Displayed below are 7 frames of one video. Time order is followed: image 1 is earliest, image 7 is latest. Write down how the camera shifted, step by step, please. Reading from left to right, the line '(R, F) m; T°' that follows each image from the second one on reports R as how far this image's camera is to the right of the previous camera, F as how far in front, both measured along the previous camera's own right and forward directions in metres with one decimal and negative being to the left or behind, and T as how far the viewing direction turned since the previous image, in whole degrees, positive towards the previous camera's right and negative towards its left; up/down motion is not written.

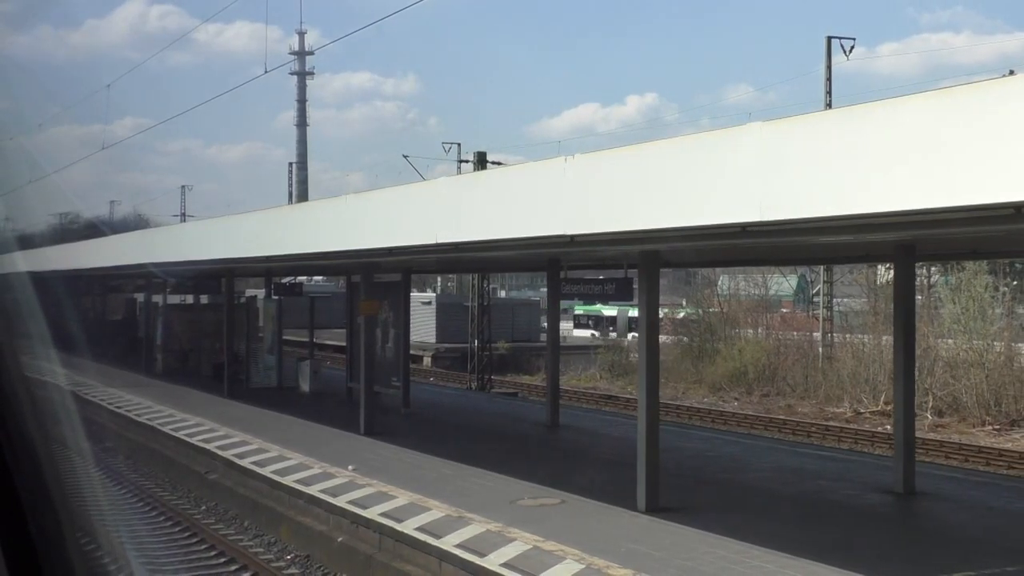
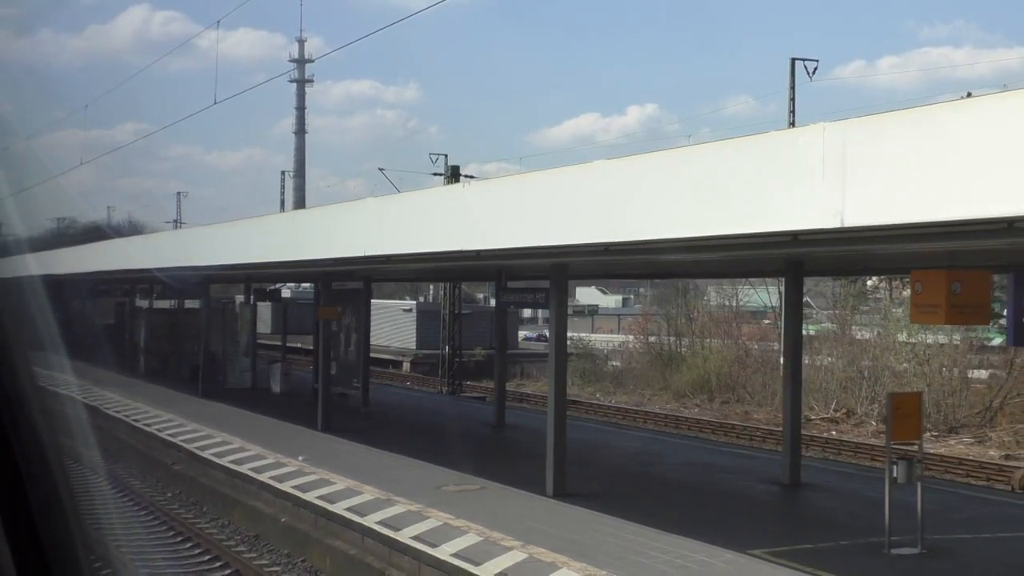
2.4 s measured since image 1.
(+0.8, -1.2) m; 0°
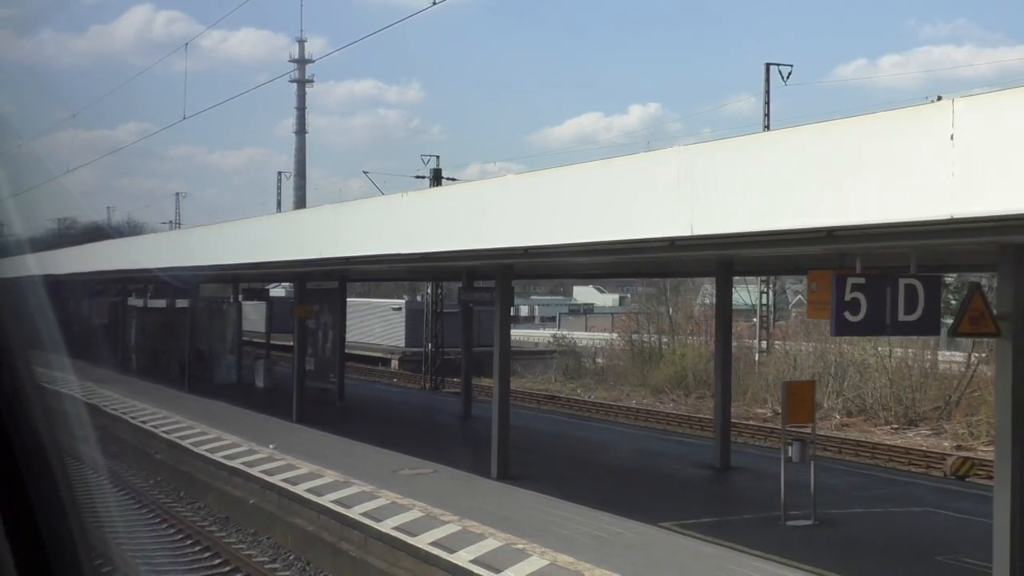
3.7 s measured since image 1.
(+0.7, -0.9) m; 0°
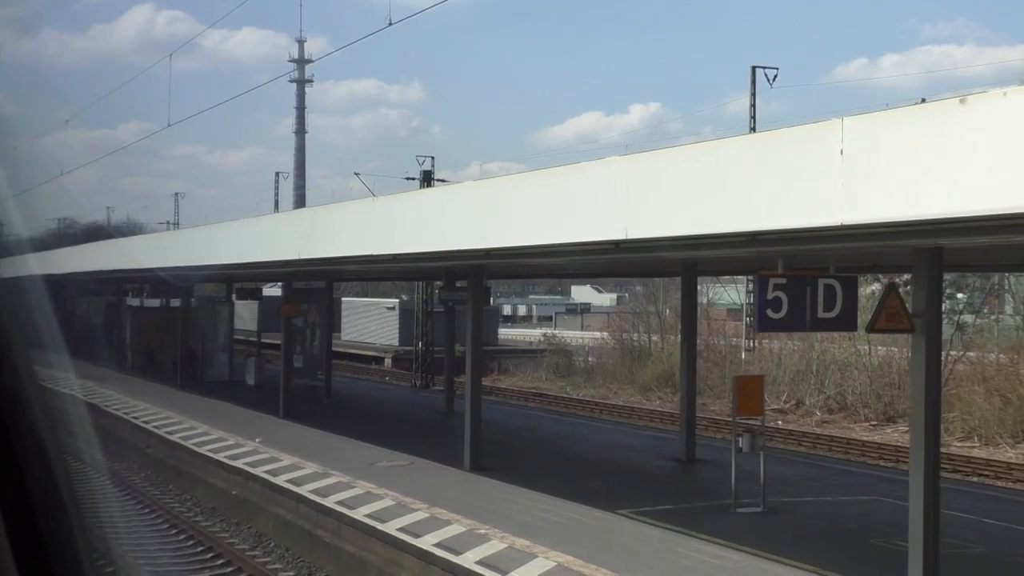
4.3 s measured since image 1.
(+0.4, -0.5) m; 0°
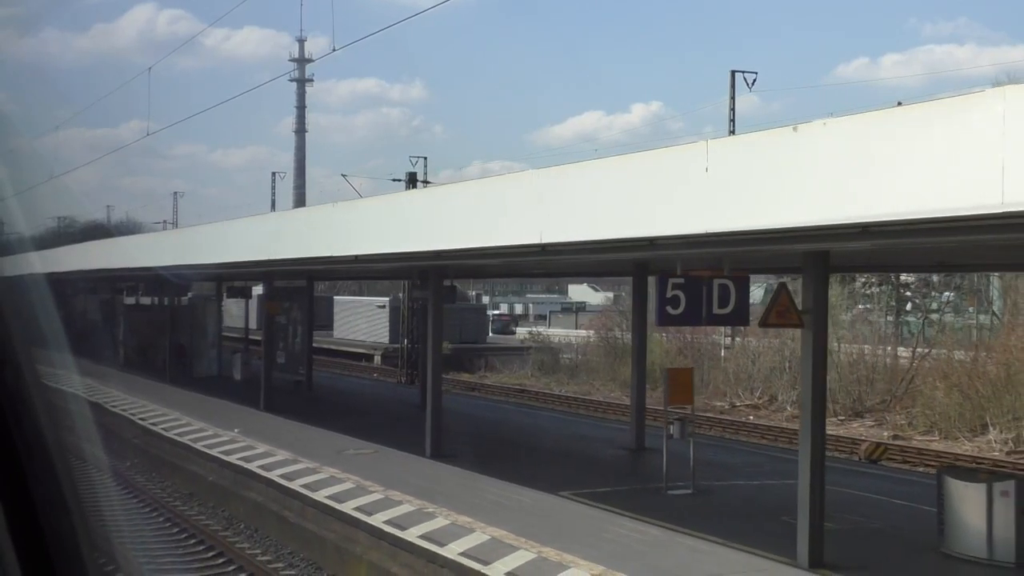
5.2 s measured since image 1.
(+0.6, -0.8) m; 0°
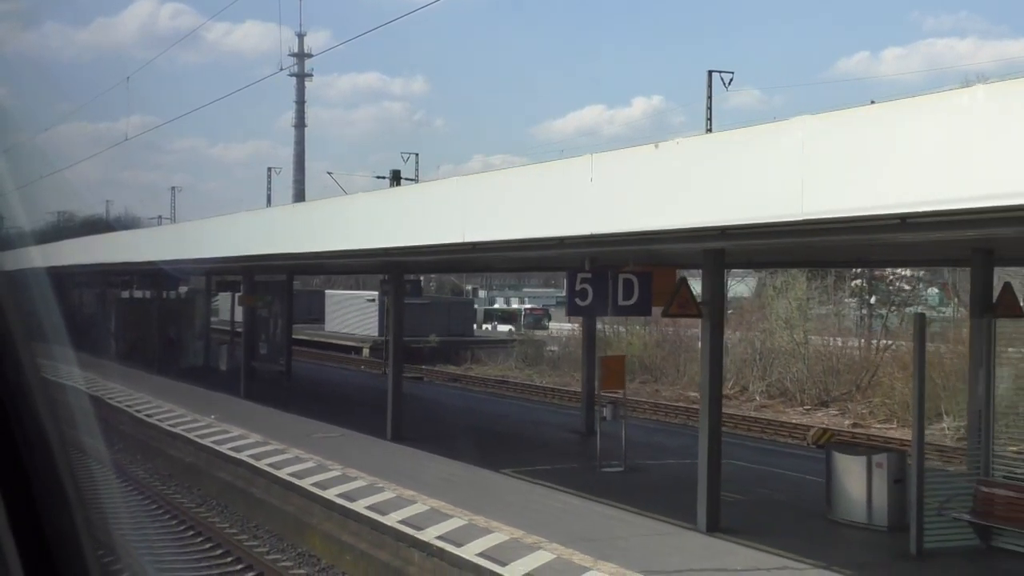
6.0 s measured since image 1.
(+0.7, -0.9) m; 0°
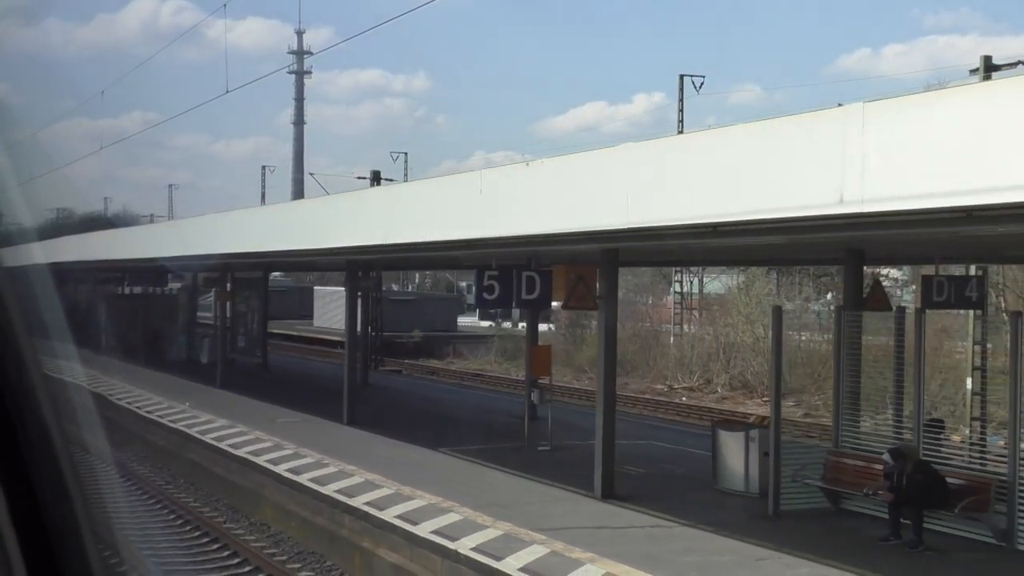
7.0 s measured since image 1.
(+0.8, -1.1) m; 0°
